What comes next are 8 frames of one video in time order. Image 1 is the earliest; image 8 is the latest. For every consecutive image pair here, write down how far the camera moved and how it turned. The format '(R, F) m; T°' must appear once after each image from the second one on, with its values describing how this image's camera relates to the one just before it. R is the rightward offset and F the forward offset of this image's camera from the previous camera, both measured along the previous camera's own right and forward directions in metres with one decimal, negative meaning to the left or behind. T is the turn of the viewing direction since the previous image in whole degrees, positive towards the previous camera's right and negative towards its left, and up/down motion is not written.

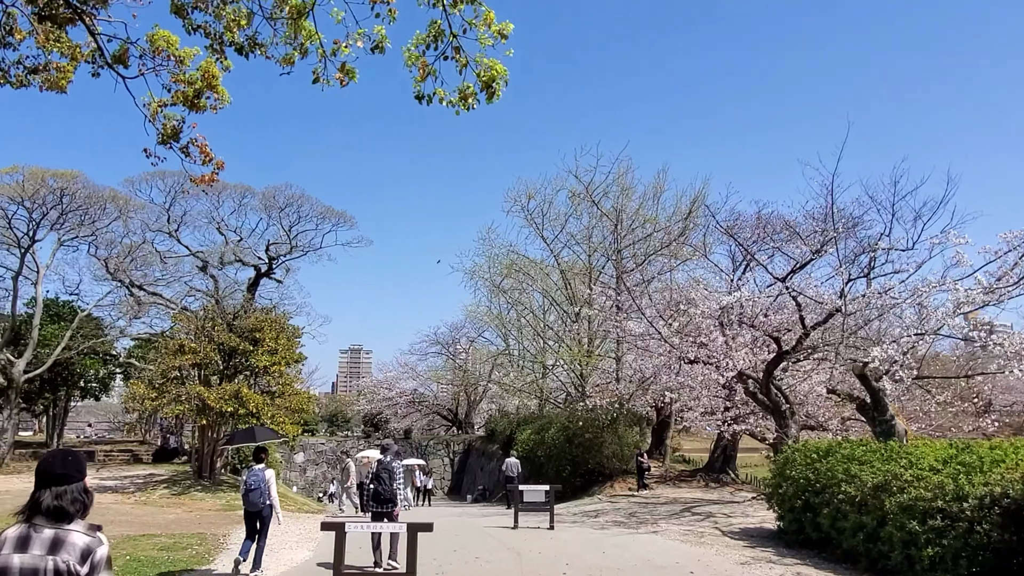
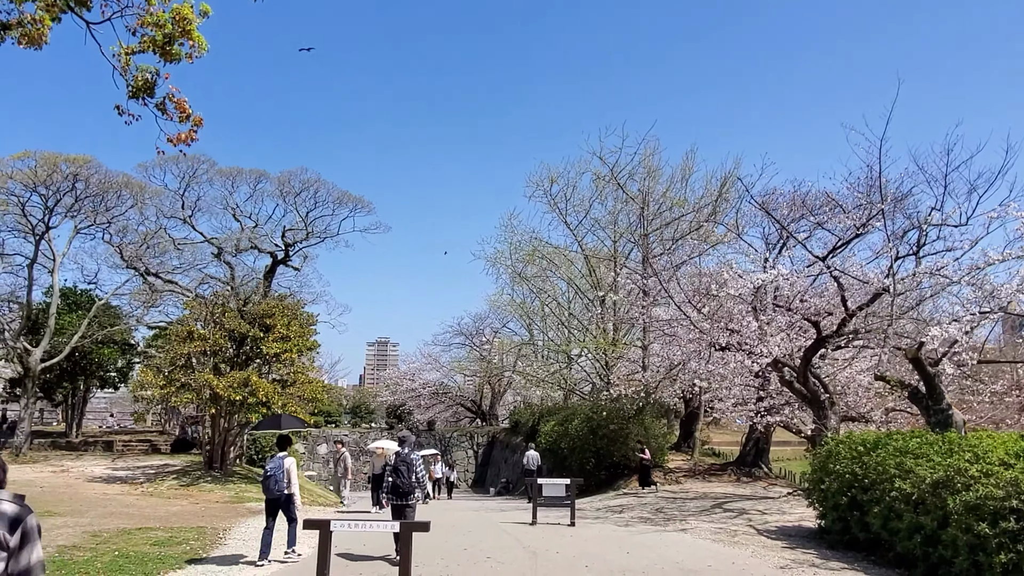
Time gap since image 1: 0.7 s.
(+0.1, +0.8) m; -2°
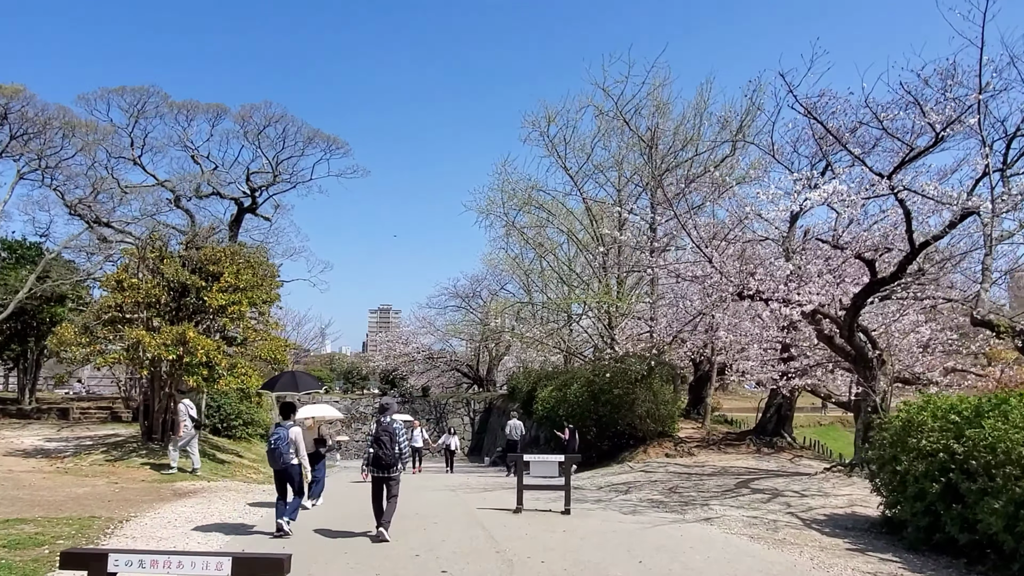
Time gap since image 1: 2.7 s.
(+0.3, +2.3) m; 0°
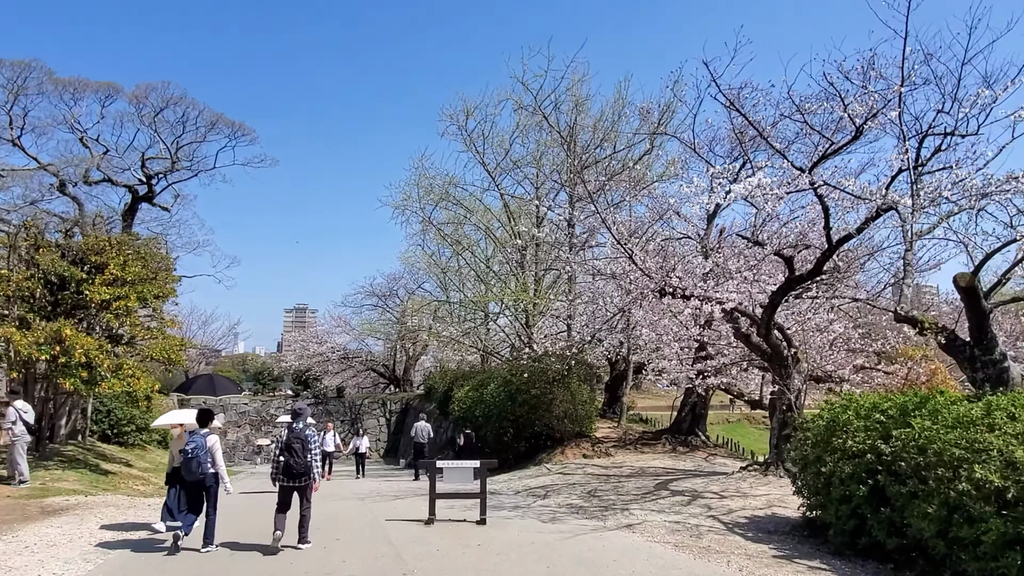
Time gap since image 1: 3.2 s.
(+0.1, +0.6) m; +6°
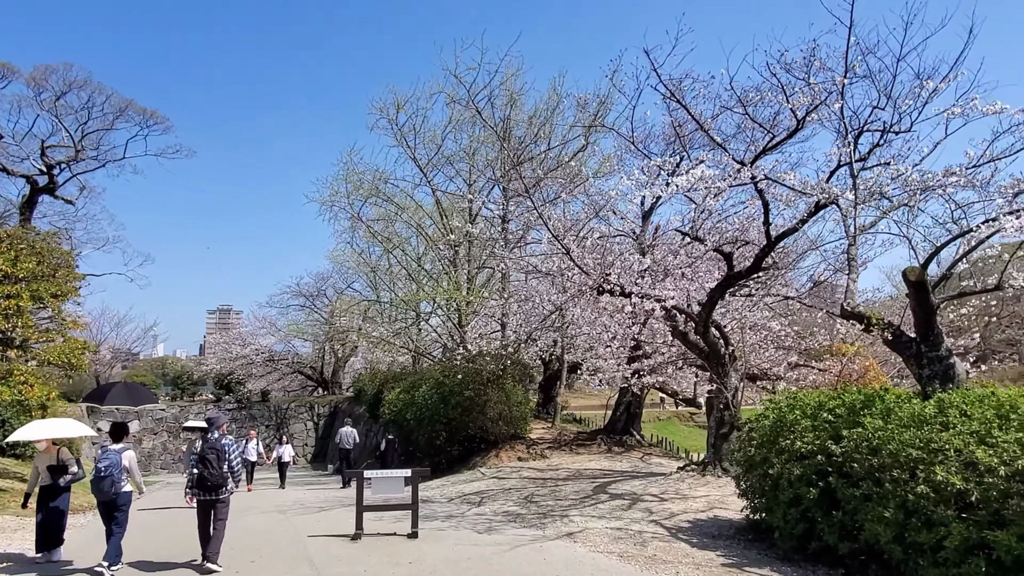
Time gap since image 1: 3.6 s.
(0.0, +0.5) m; +5°
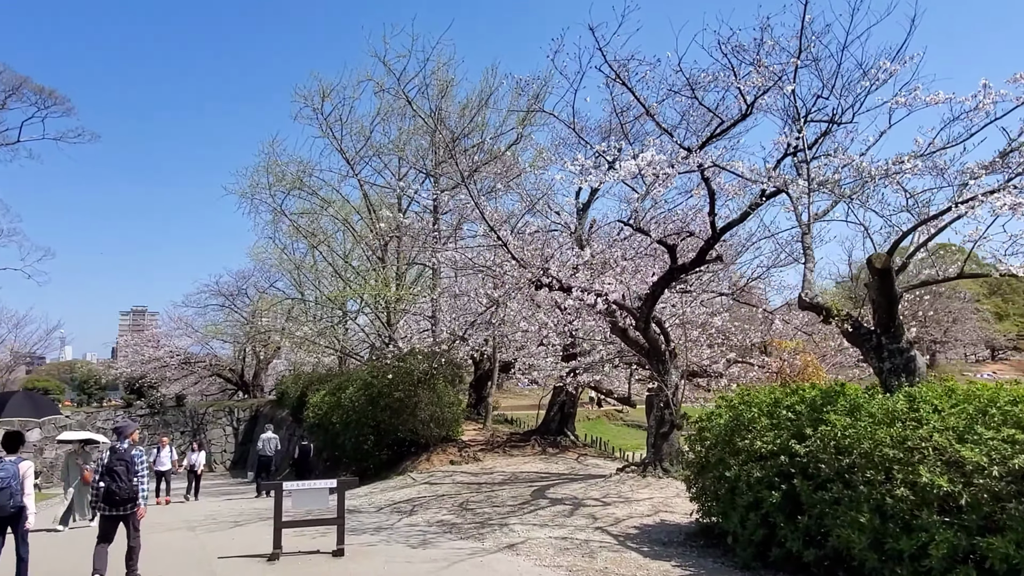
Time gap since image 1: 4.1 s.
(-0.1, +0.6) m; +6°
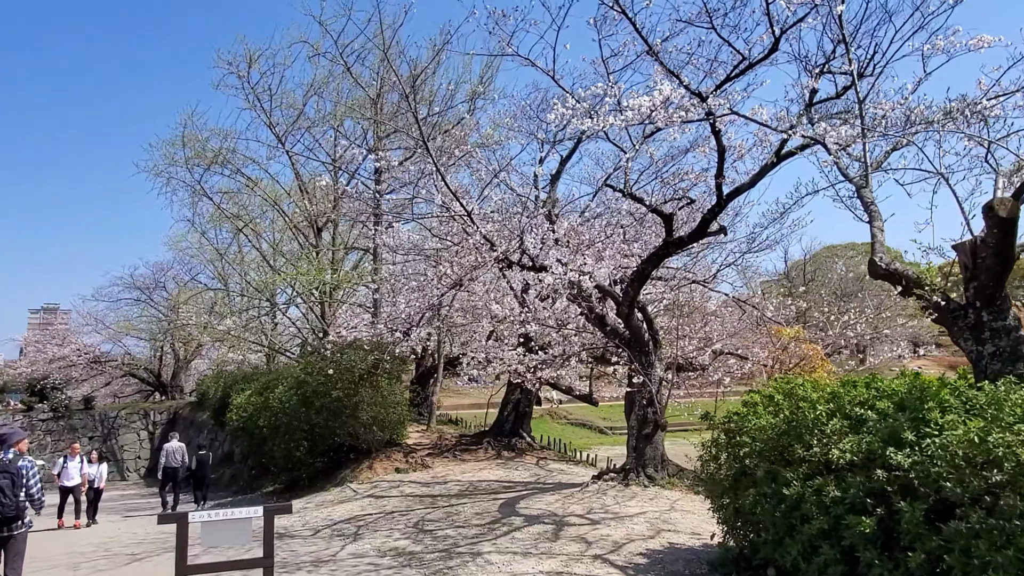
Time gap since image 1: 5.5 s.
(-0.4, +1.6) m; +5°
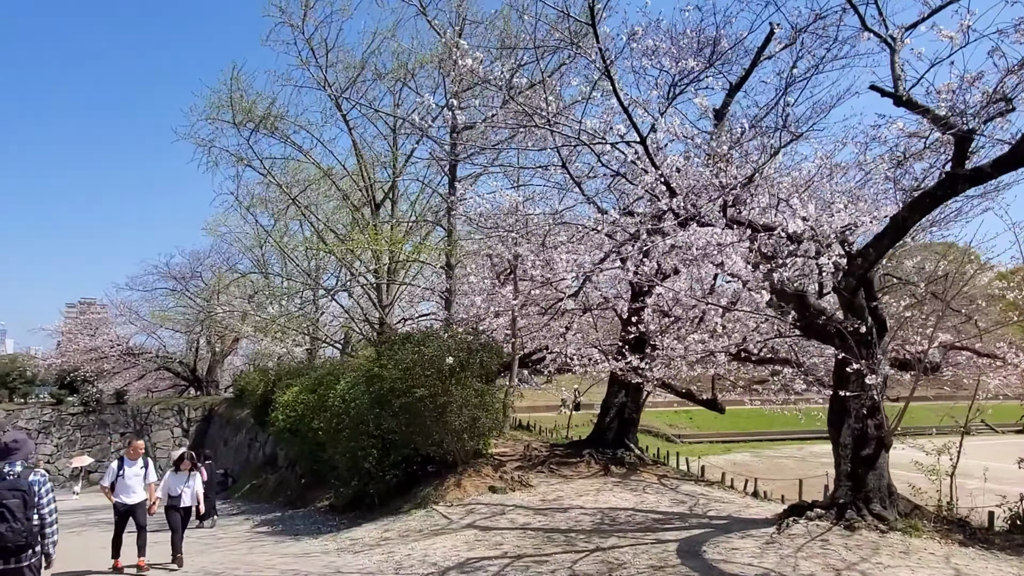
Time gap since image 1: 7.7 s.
(-1.3, +2.5) m; -2°
